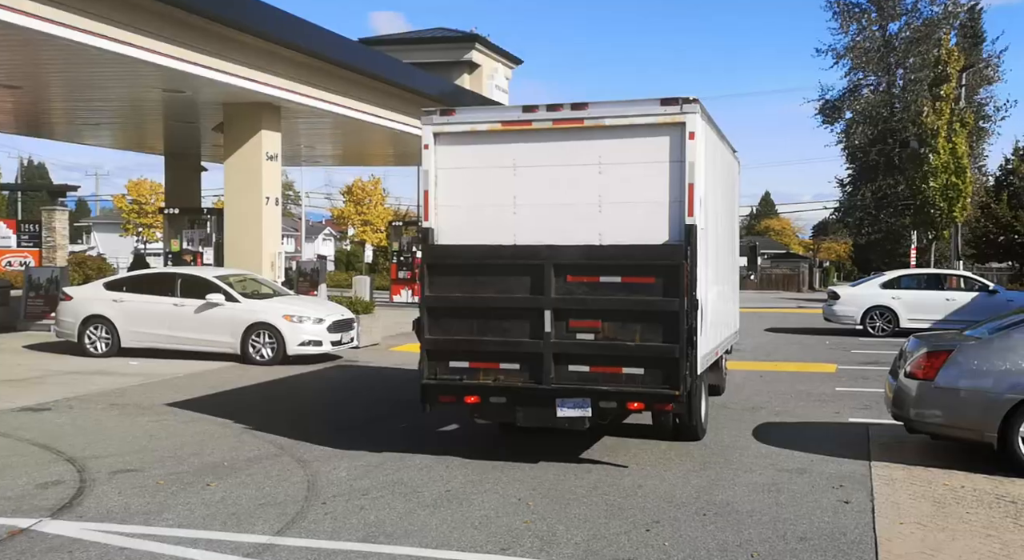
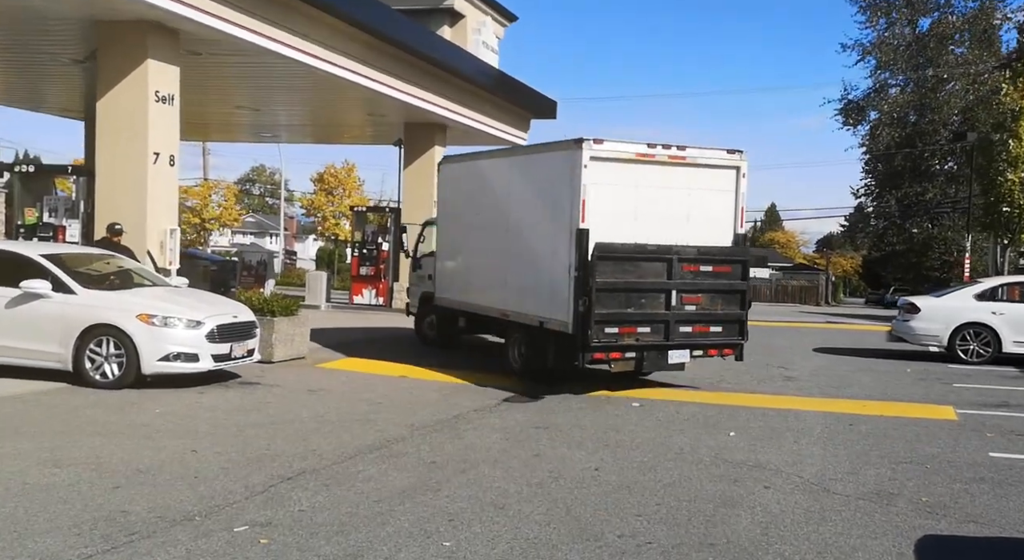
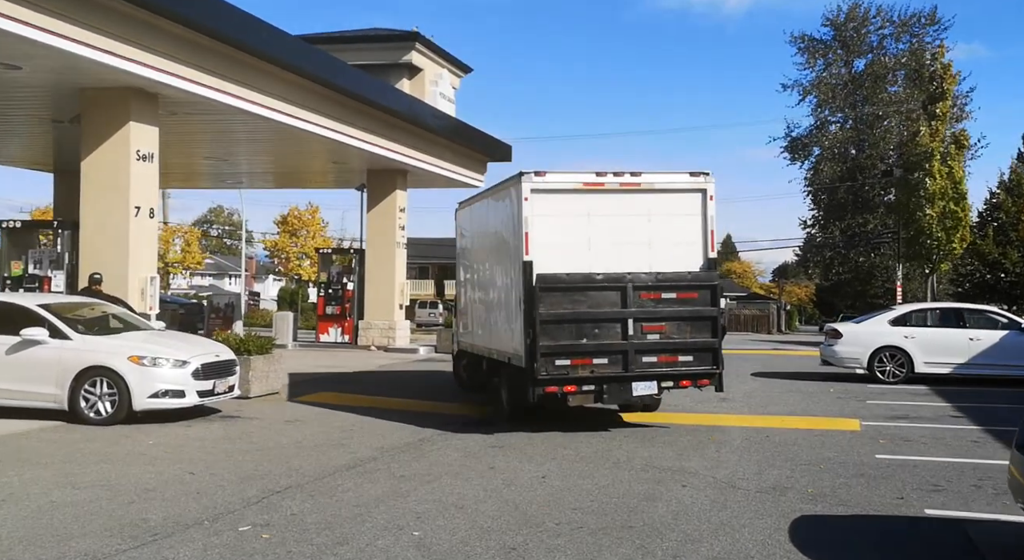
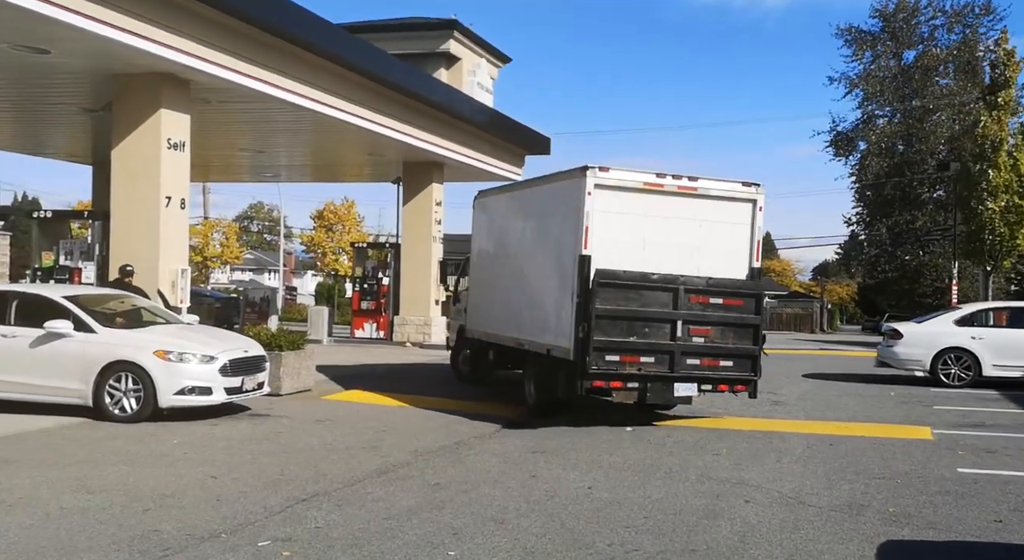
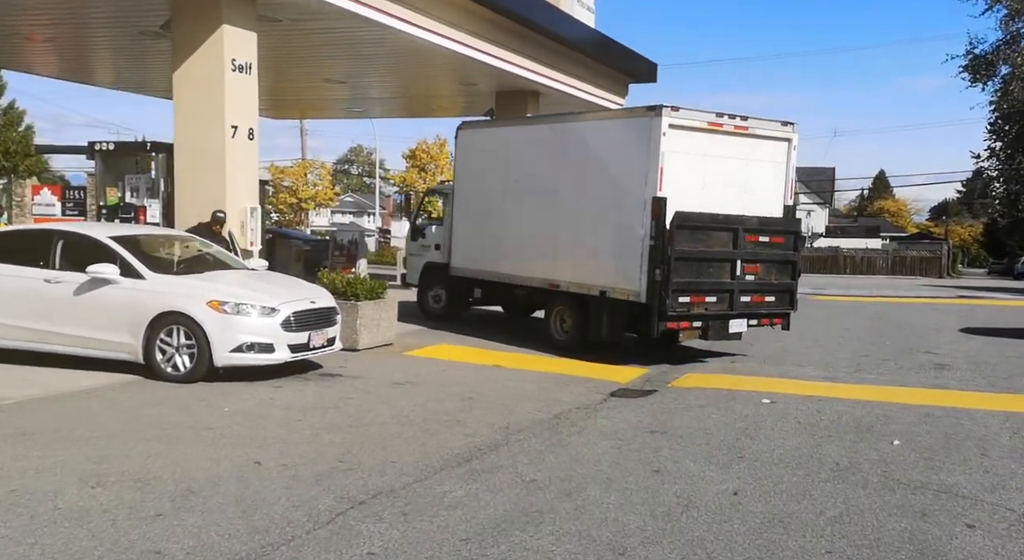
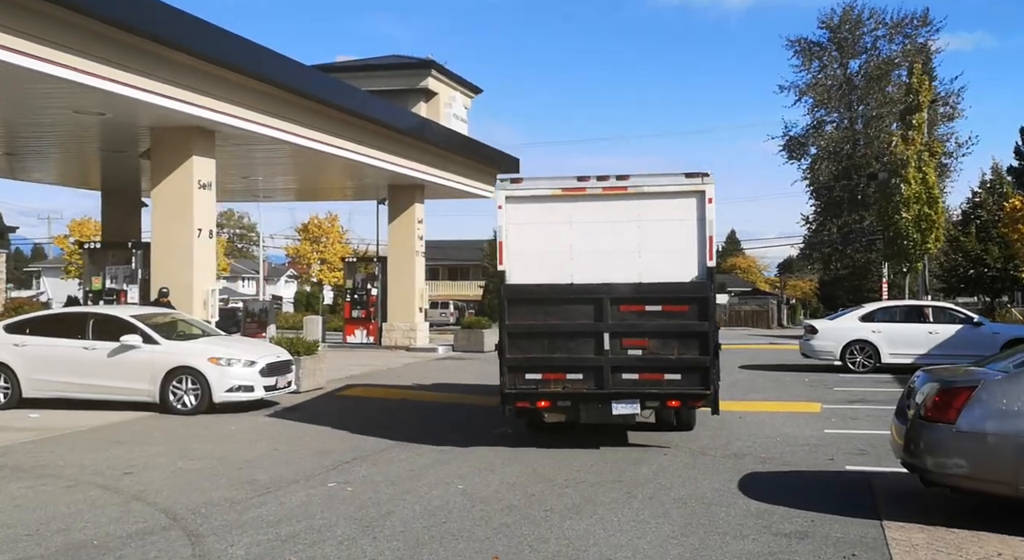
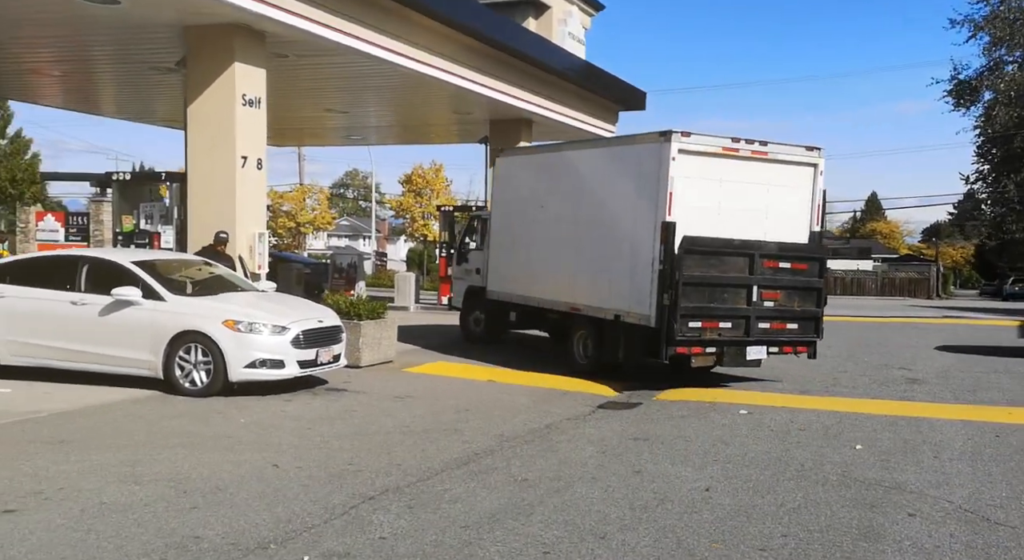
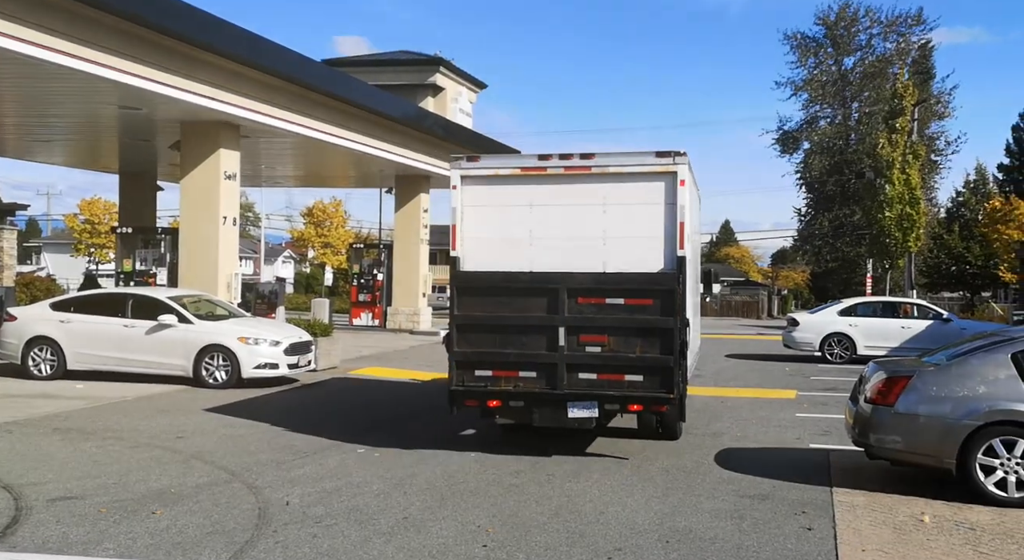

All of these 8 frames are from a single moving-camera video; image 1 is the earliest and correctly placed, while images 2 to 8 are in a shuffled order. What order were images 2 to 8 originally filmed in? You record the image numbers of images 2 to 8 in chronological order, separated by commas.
8, 6, 3, 4, 2, 7, 5
